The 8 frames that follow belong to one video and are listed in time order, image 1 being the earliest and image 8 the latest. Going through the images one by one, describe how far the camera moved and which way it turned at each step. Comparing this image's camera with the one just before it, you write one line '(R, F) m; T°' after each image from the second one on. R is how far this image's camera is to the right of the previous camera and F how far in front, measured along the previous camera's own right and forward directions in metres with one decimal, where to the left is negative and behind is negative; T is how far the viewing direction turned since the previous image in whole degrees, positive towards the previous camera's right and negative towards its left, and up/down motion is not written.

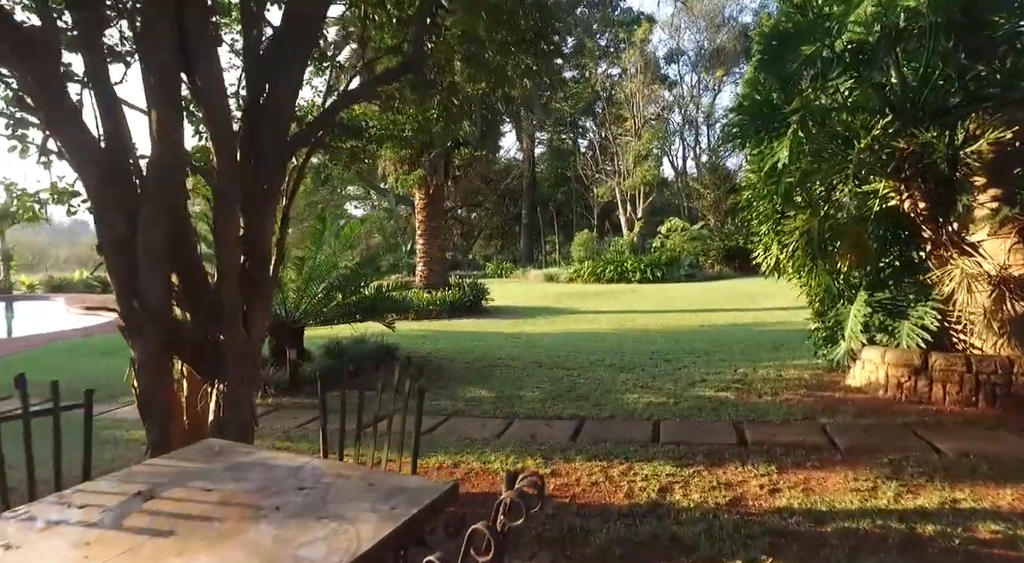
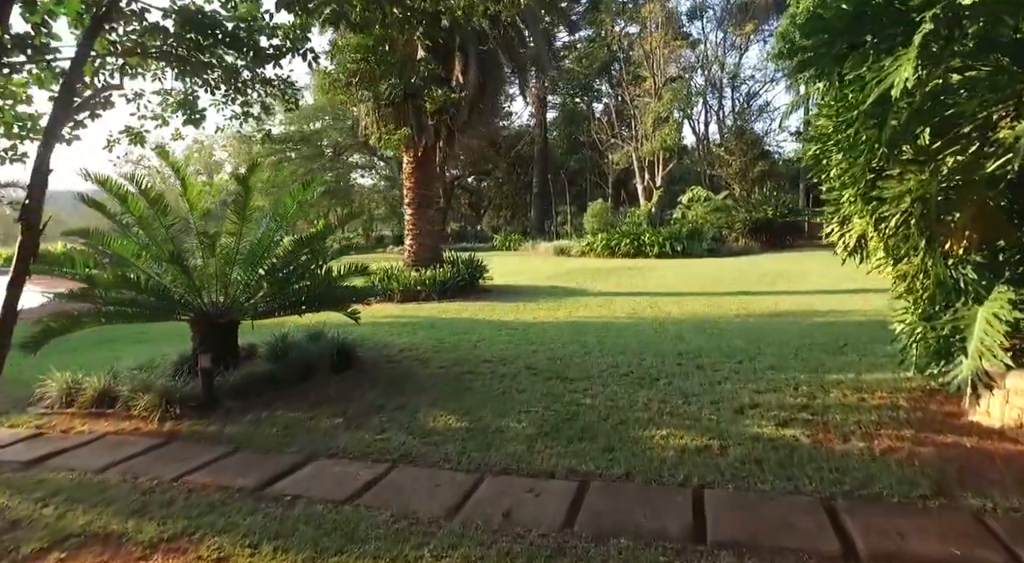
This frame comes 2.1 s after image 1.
(+0.2, +1.6) m; -1°
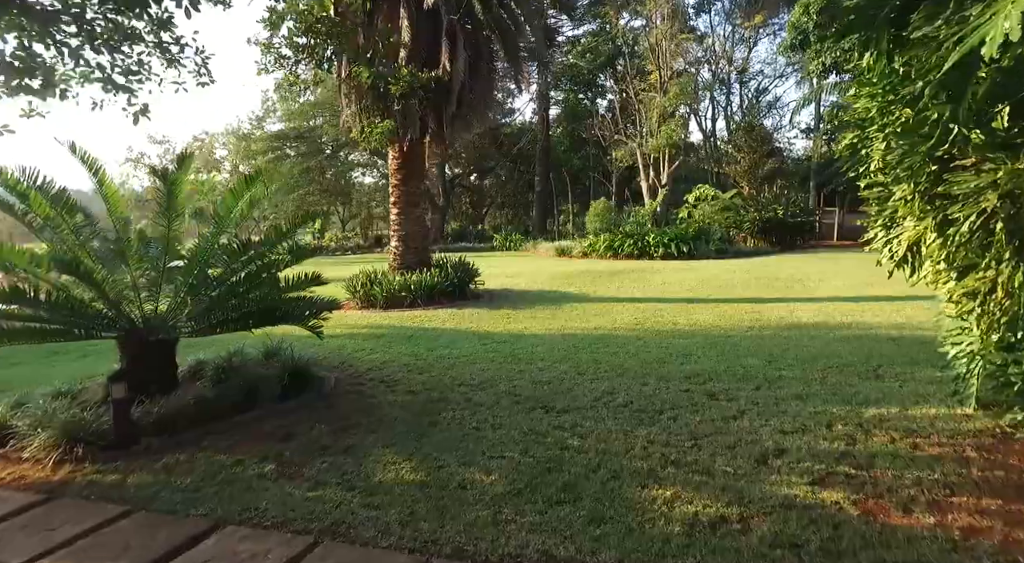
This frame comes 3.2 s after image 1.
(+0.2, +0.8) m; 0°
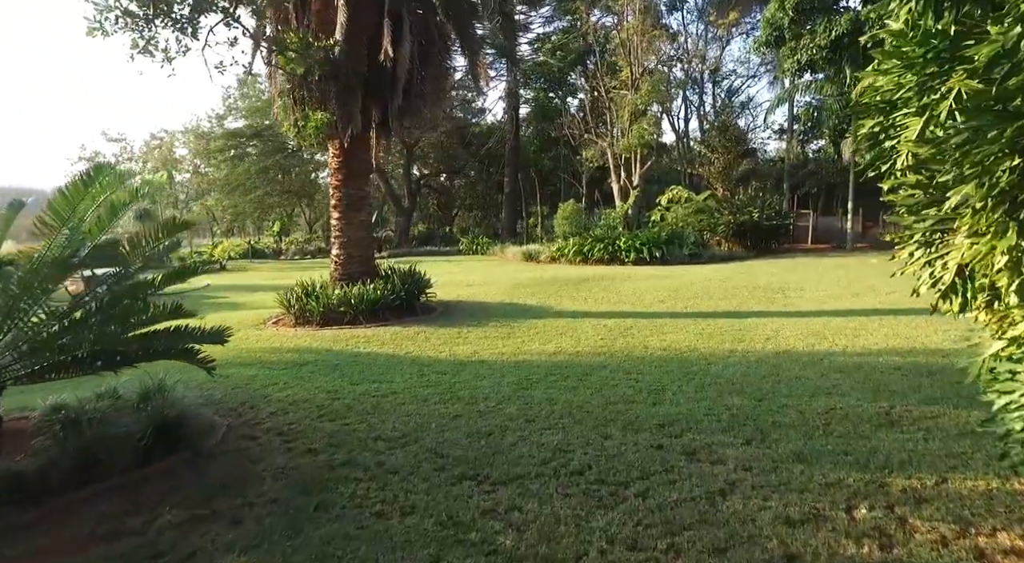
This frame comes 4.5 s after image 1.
(+0.3, +1.1) m; +2°
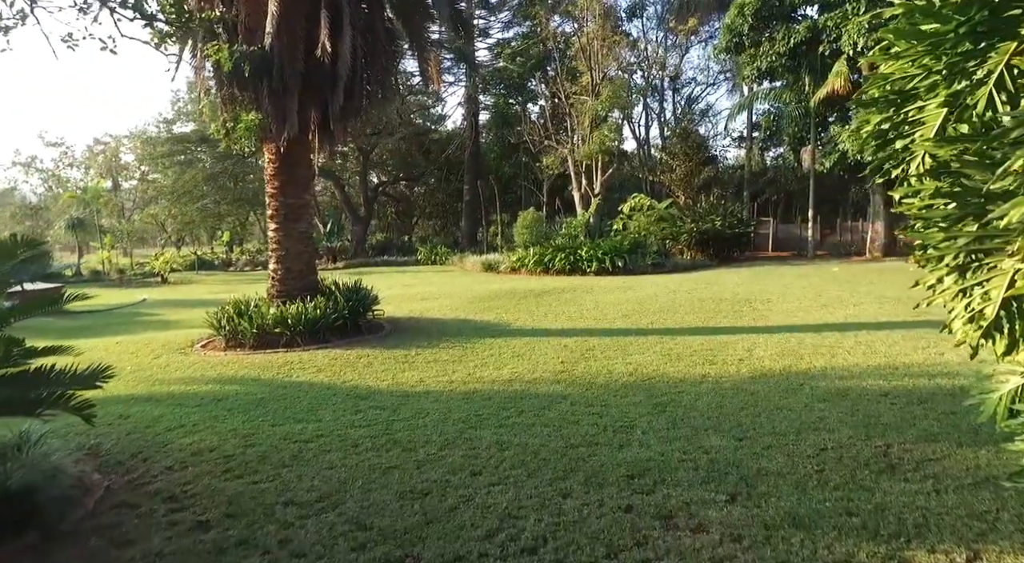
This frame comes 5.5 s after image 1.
(+0.1, +0.7) m; +3°
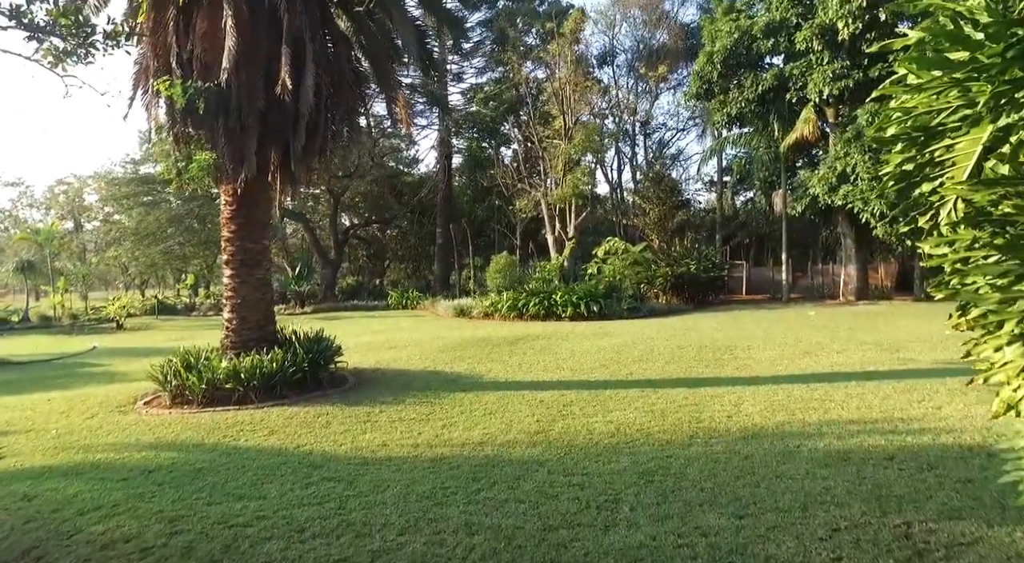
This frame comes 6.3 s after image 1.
(0.0, +0.5) m; +2°
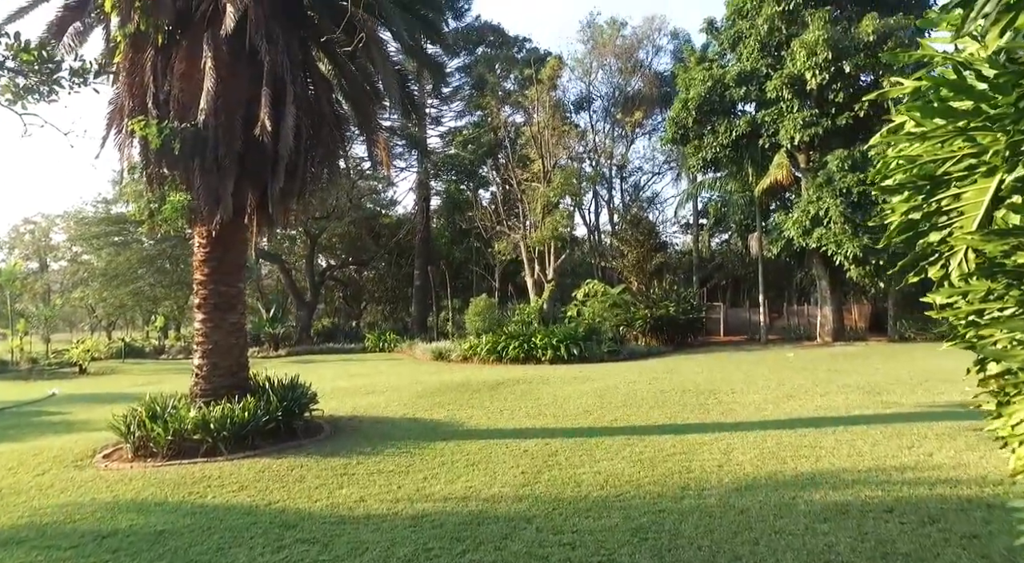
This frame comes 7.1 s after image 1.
(-0.1, +0.2) m; +2°
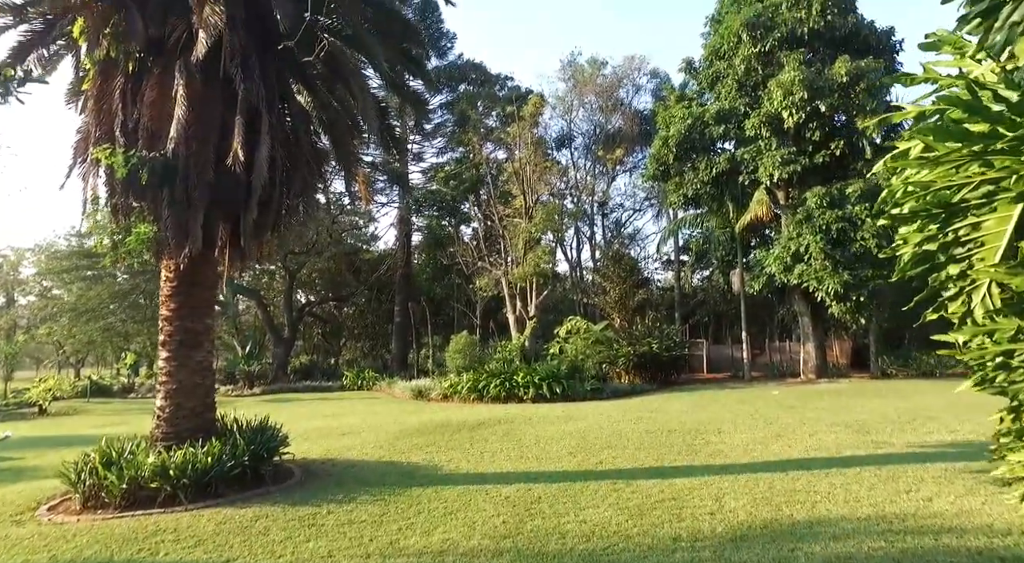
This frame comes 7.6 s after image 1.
(0.0, +0.3) m; +2°
